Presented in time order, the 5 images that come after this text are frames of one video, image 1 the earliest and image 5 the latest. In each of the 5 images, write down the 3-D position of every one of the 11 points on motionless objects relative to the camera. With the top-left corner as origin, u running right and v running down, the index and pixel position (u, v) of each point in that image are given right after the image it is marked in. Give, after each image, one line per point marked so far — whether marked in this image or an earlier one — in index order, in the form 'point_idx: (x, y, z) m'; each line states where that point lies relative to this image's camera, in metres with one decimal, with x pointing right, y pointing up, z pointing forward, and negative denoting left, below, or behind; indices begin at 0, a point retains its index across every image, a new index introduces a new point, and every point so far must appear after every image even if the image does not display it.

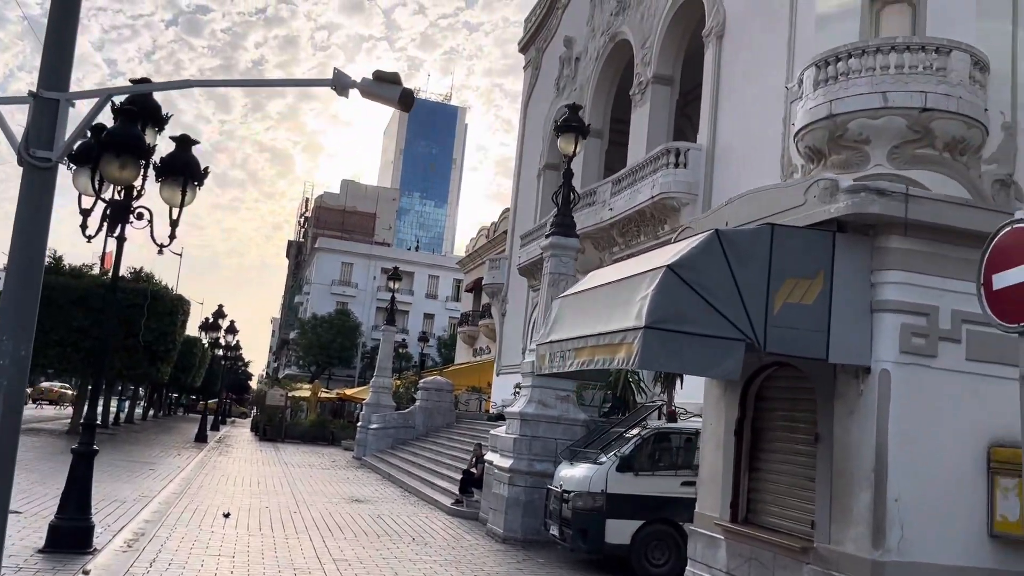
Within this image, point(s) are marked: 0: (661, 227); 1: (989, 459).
0: (+3.3, +1.4, +18.7) m
1: (+3.1, -1.1, +5.6) m
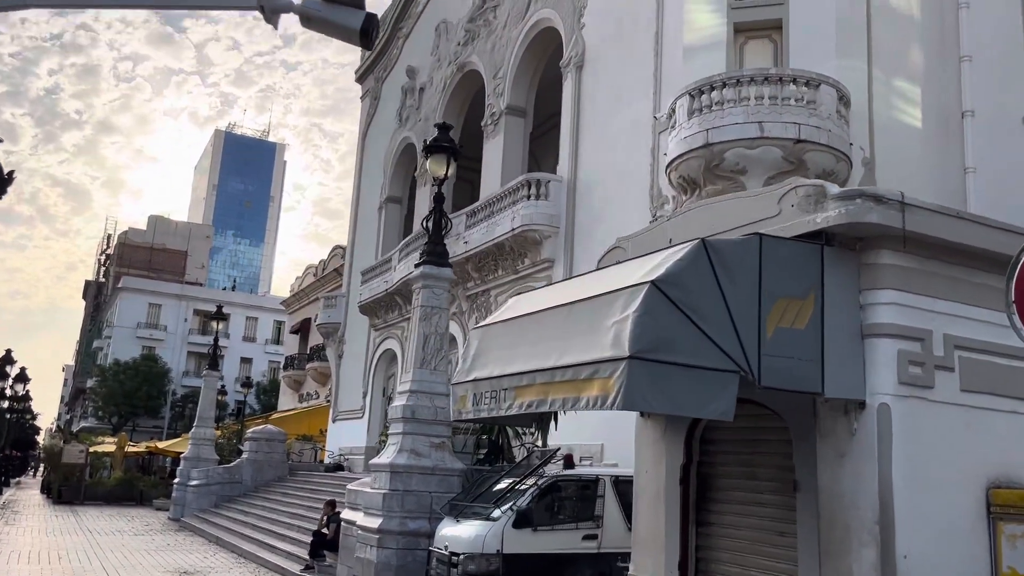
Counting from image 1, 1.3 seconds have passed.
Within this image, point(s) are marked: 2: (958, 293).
0: (+0.2, +0.6, +17.9) m
1: (+2.8, -1.3, +5.0) m
2: (+2.7, 0.0, +5.1) m
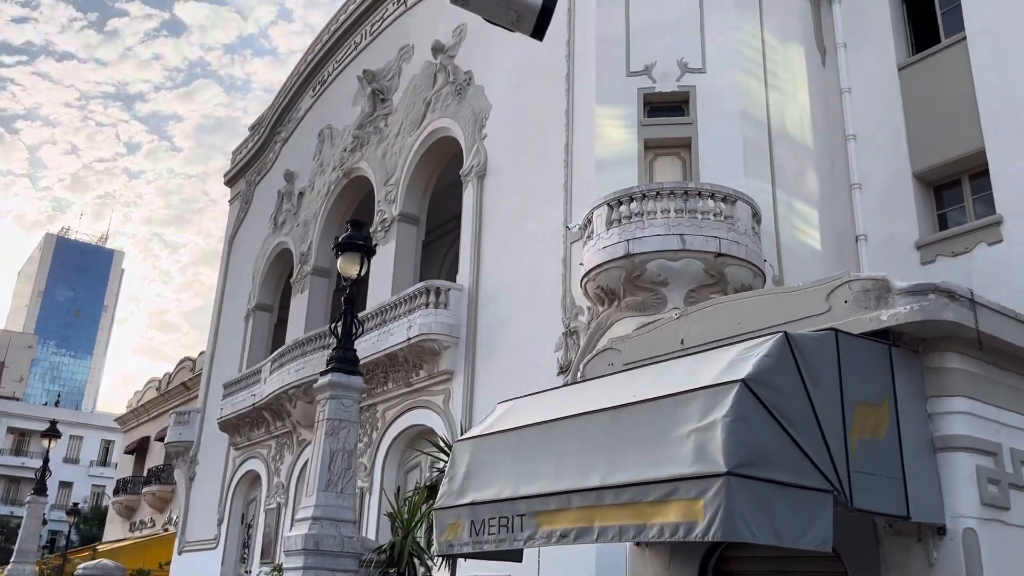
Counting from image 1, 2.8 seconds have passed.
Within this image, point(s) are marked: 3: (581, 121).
0: (-1.9, -1.6, +16.8) m
1: (+2.9, -1.8, +4.4) m
2: (+2.8, -0.6, +4.6) m
3: (+1.2, +2.9, +15.0) m
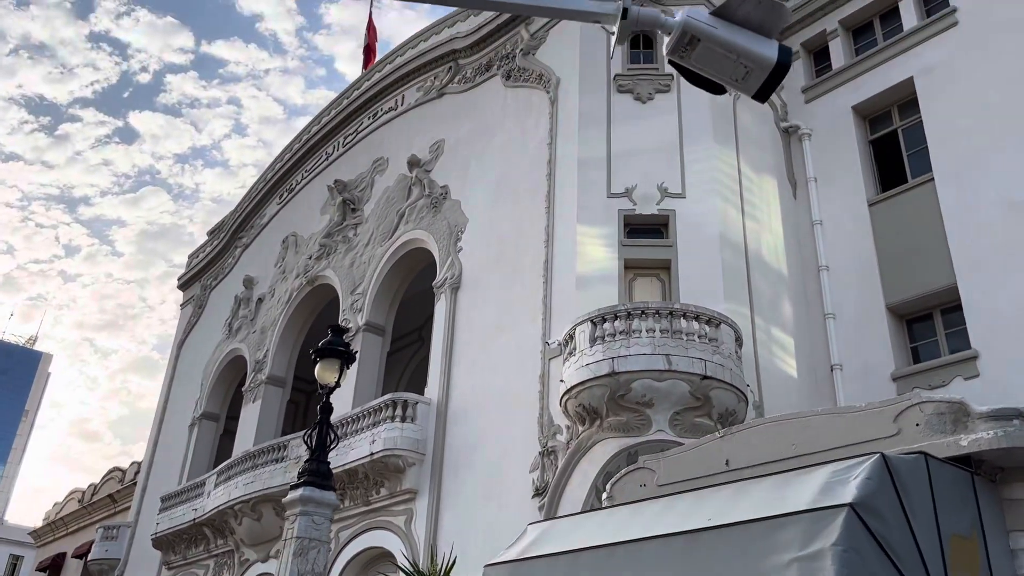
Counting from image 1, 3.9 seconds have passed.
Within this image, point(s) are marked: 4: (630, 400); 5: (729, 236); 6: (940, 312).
0: (-2.5, -3.8, +16.0) m
1: (+3.1, -2.4, +4.0) m
2: (+3.0, -1.3, +4.4) m
3: (+0.9, +0.9, +15.1) m
4: (+1.7, -1.5, +12.1) m
5: (+3.7, +0.9, +14.5) m
6: (+7.1, -0.4, +14.2) m
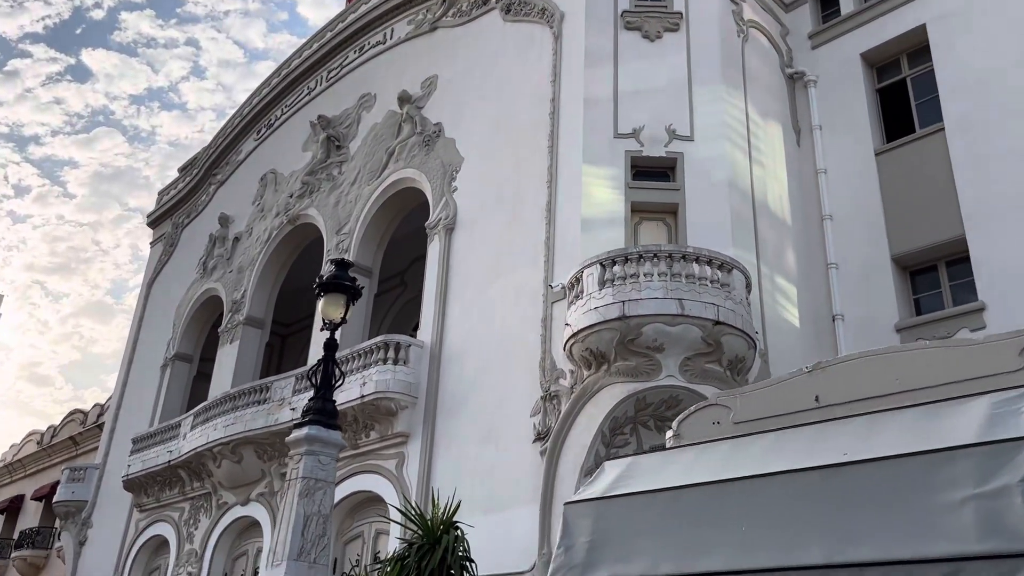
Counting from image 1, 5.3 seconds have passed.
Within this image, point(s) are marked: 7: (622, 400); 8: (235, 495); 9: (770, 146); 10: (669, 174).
0: (-2.7, -2.6, +15.6) m
1: (+3.5, -2.1, +3.8) m
2: (+3.4, -0.9, +4.1) m
3: (+0.9, +1.9, +14.6) m
4: (+1.8, -0.7, +11.8) m
5: (+3.7, +1.8, +14.1) m
6: (+7.1, +0.4, +14.1) m
7: (+1.5, -1.6, +11.9) m
8: (-6.1, -4.6, +18.8) m
9: (+4.6, +2.6, +15.3) m
10: (+2.6, +1.9, +14.3) m
